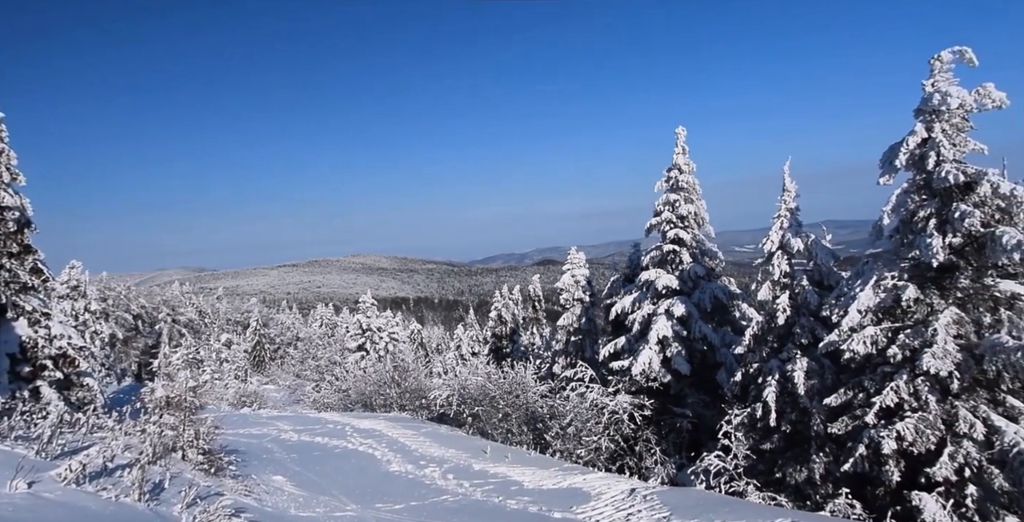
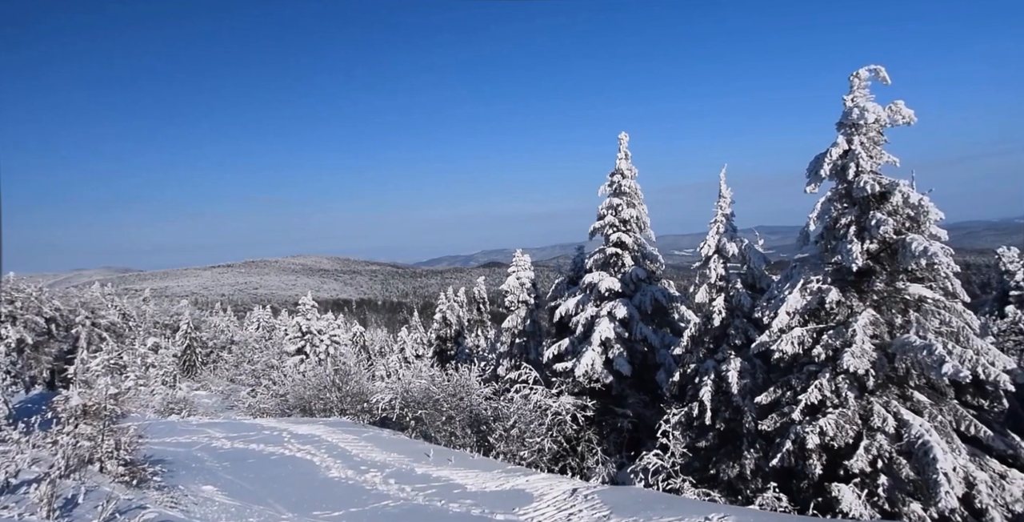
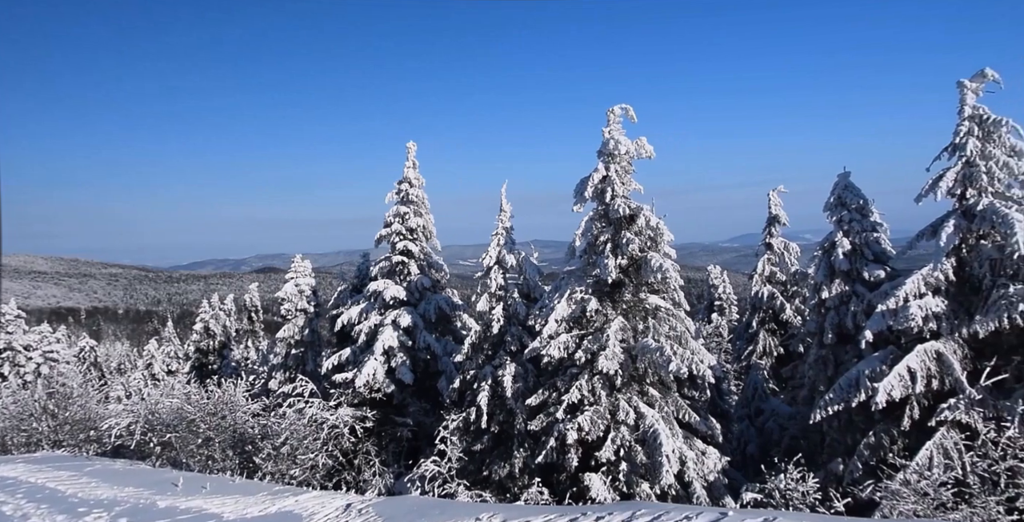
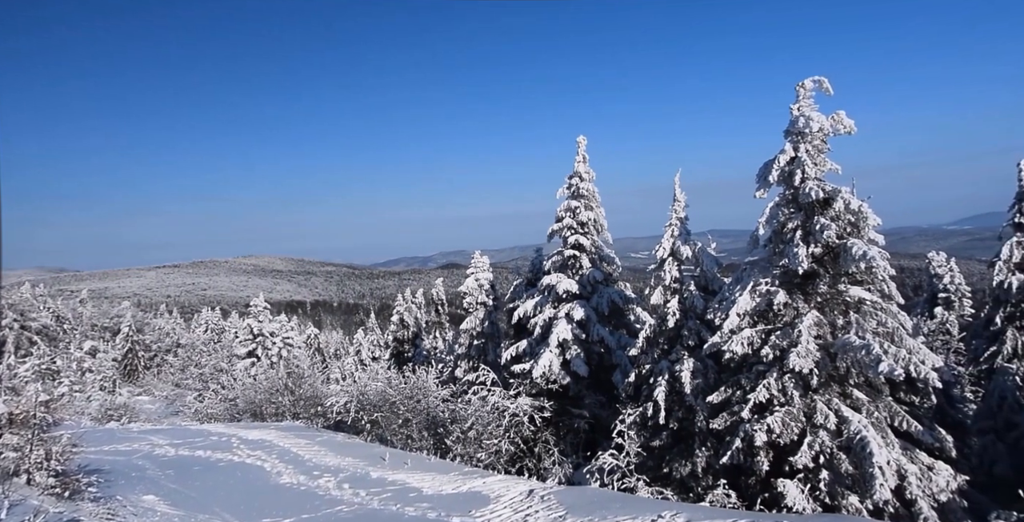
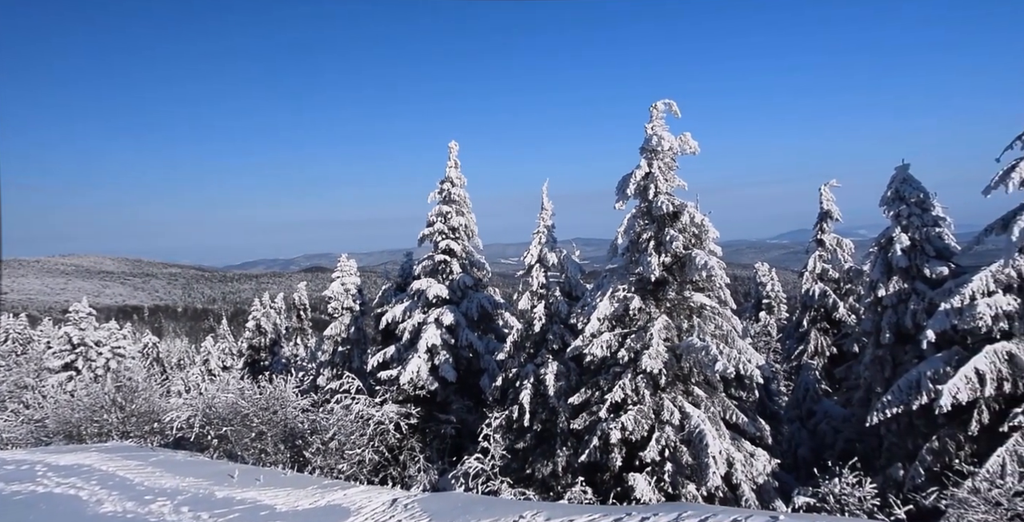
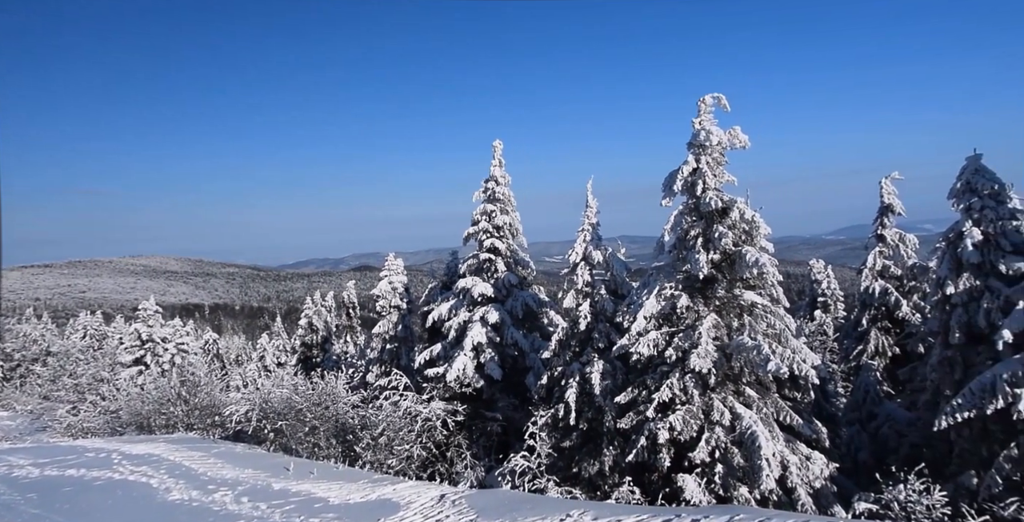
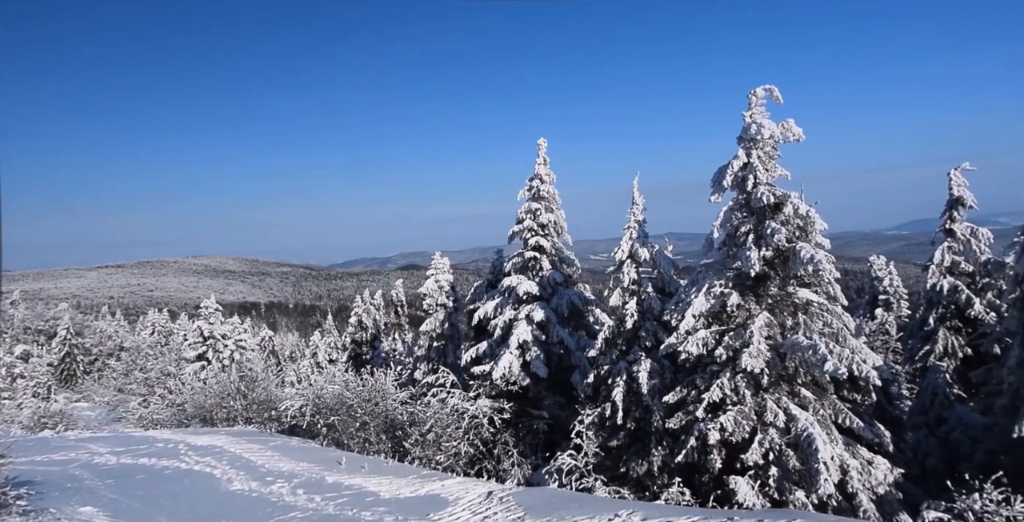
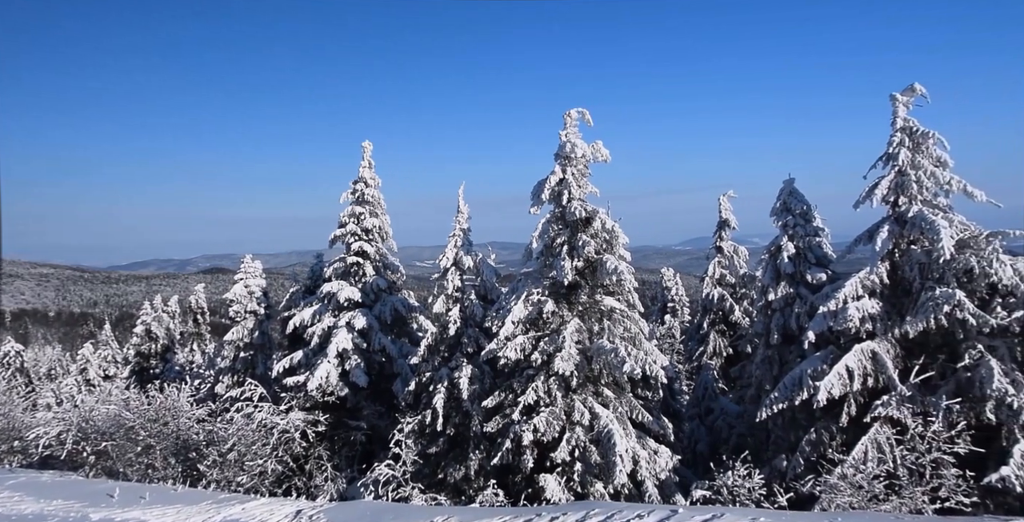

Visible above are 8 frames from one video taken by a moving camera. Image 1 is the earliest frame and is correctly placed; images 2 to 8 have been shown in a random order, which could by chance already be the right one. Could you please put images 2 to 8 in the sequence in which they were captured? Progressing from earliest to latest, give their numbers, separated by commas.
2, 4, 7, 6, 5, 3, 8
